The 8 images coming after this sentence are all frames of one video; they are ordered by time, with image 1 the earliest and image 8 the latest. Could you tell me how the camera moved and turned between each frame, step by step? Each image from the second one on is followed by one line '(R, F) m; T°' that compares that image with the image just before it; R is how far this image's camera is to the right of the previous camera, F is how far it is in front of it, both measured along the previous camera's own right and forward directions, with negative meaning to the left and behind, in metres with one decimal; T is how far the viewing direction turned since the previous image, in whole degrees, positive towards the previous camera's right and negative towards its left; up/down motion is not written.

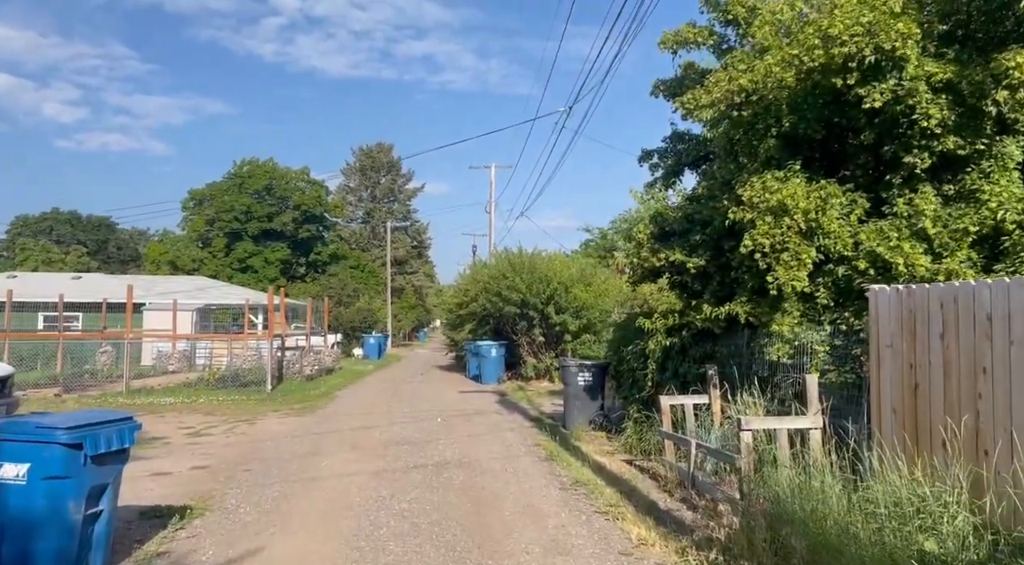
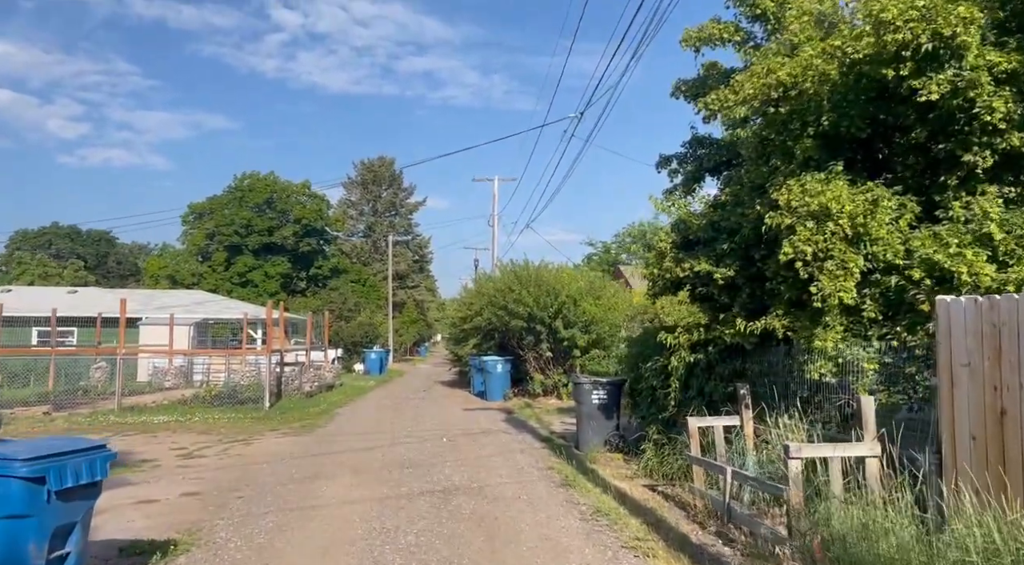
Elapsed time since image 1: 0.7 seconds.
(-0.2, +0.6) m; 0°
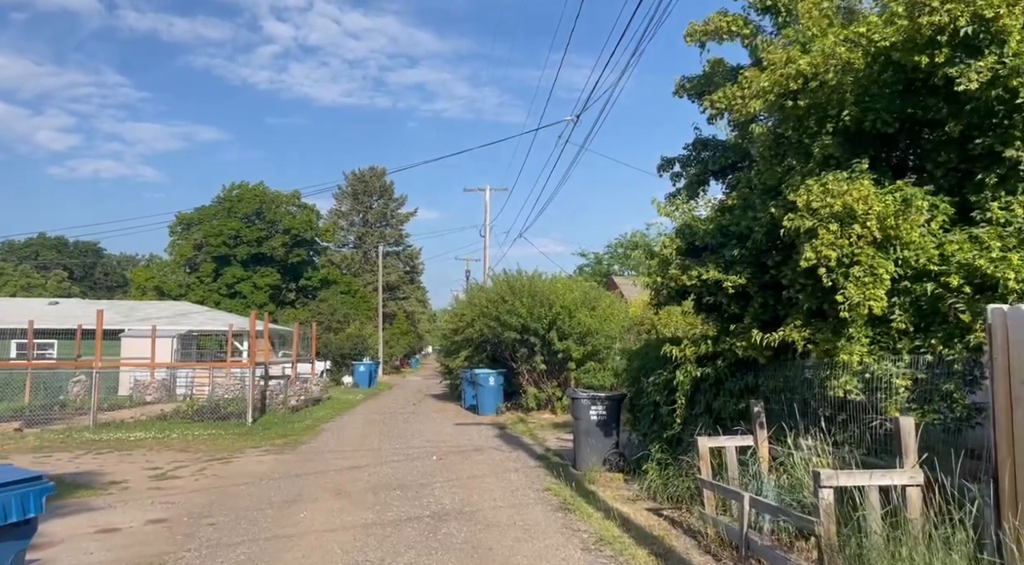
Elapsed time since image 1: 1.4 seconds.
(0.0, +0.6) m; +1°
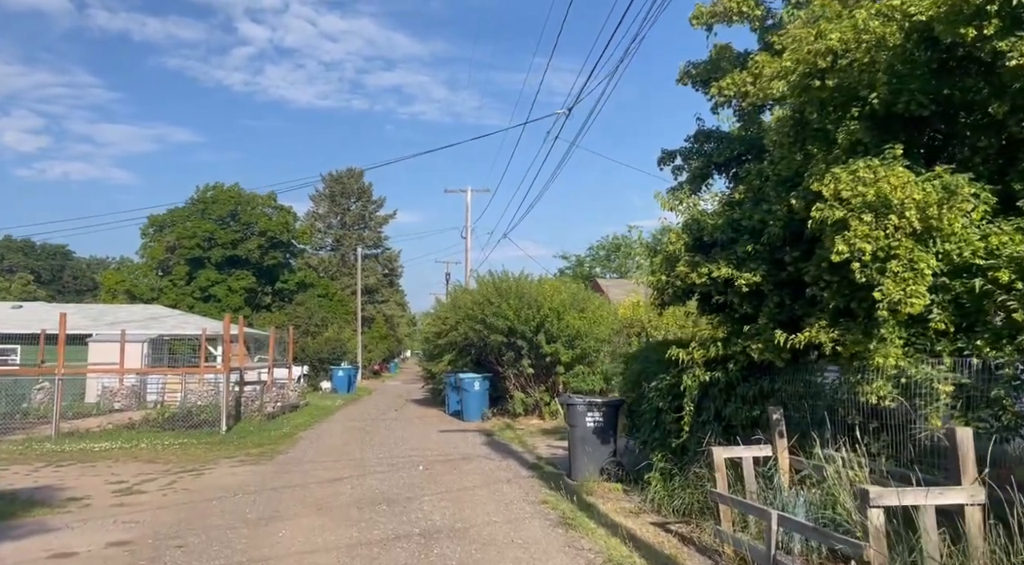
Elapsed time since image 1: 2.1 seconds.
(-0.2, +0.6) m; +2°
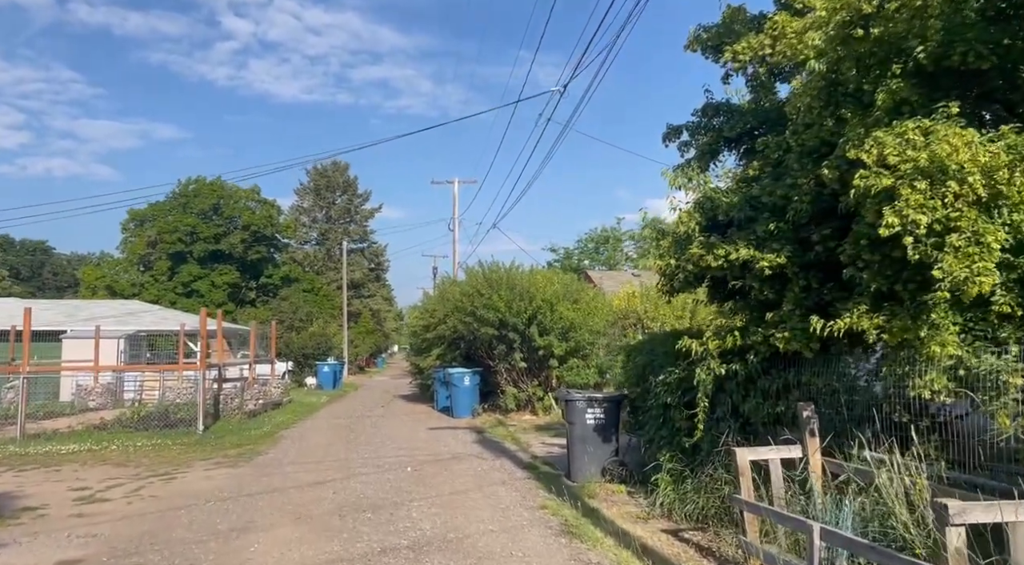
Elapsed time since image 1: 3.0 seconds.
(-0.1, +0.8) m; +1°
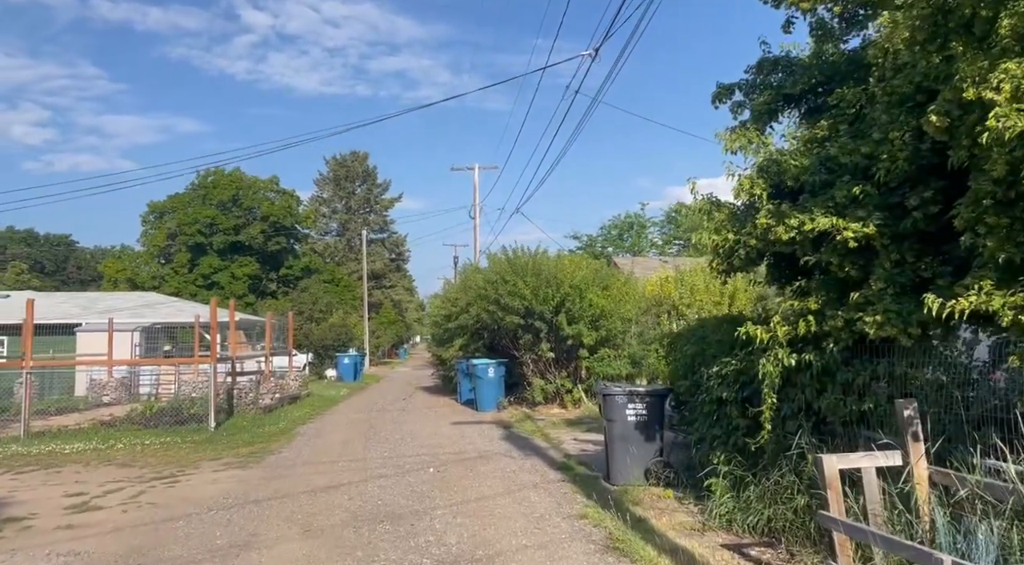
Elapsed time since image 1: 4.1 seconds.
(-0.1, +1.0) m; -2°
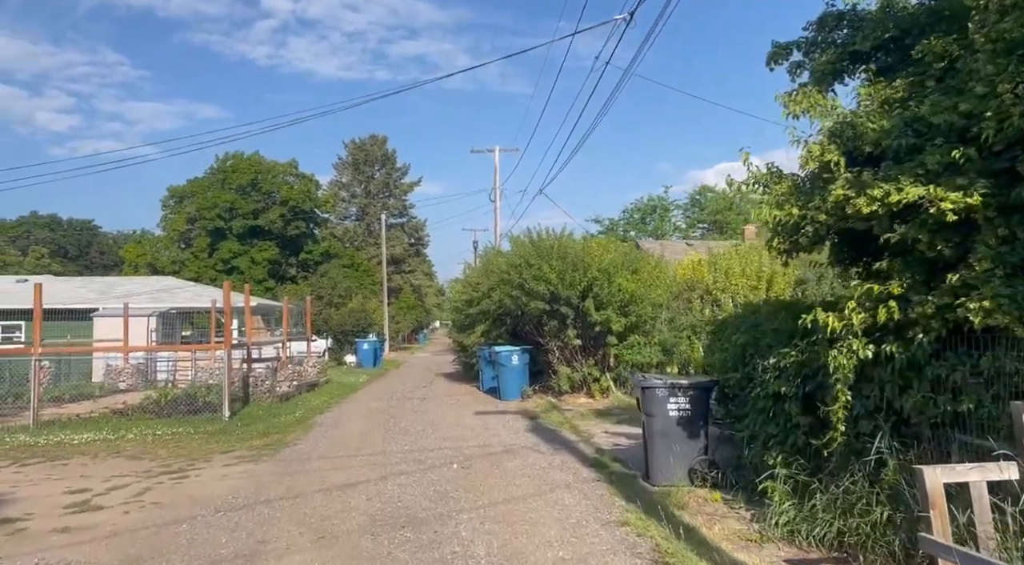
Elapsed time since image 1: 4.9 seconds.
(-0.1, +0.7) m; -2°
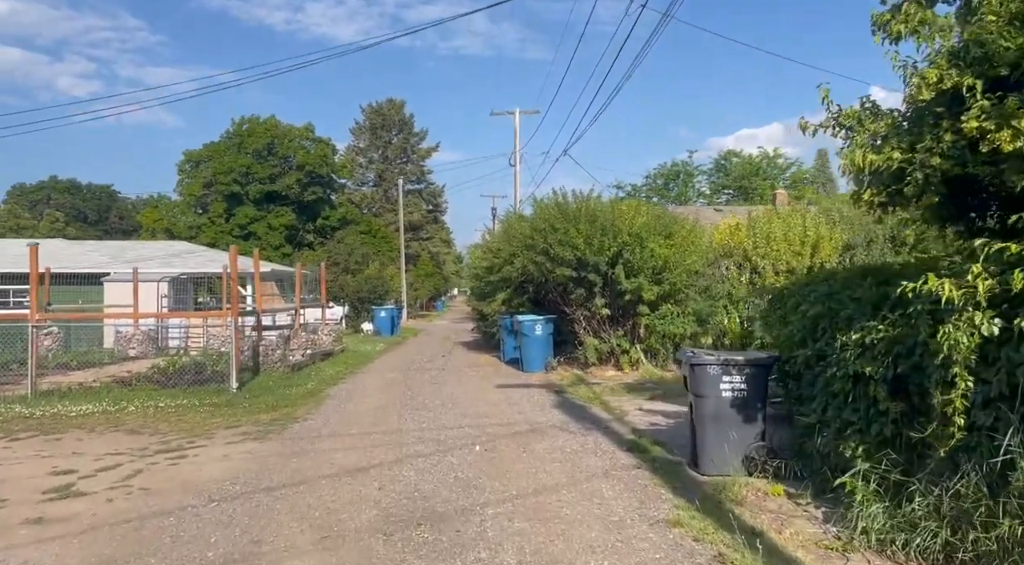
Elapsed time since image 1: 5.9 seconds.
(-0.1, +1.0) m; -1°
